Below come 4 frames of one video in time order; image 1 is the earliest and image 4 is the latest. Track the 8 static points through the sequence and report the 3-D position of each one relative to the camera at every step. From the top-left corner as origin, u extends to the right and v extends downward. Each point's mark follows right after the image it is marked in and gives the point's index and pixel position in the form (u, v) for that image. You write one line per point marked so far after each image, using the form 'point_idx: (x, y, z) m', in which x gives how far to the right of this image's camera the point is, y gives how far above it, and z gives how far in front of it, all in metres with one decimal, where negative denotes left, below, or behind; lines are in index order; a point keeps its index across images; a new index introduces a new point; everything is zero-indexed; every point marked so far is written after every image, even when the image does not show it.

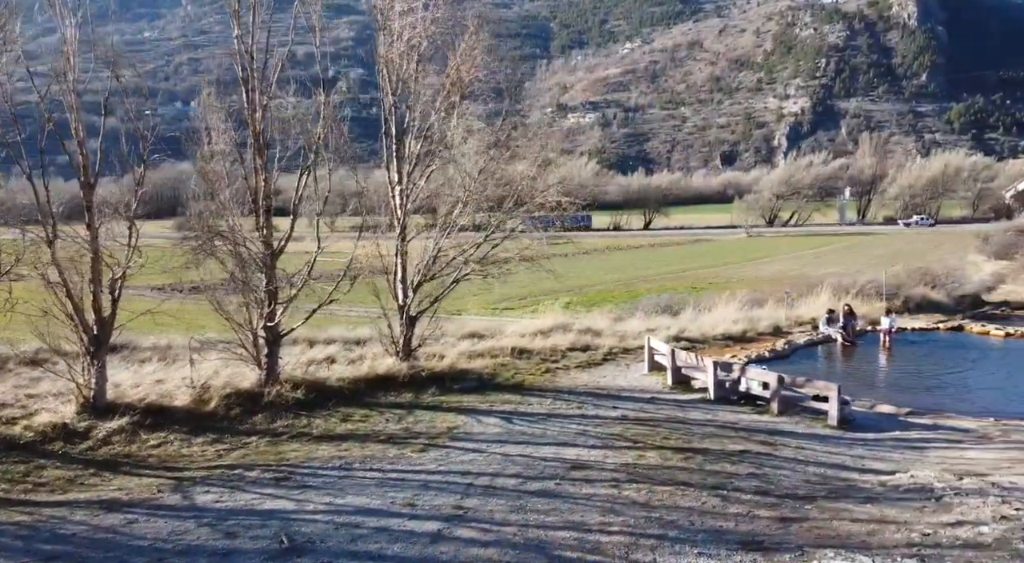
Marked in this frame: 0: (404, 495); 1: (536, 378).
0: (-1.3, -2.5, +10.3) m
1: (+0.3, -2.1, +18.9) m
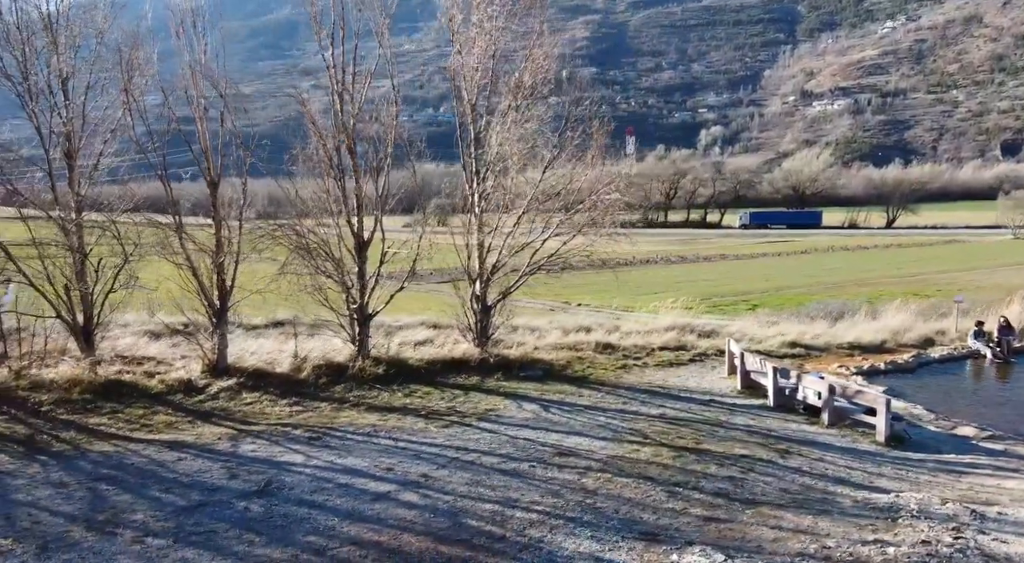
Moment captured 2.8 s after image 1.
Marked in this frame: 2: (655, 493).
0: (-1.7, -2.5, +11.9) m
1: (+2.1, -2.0, +19.7) m
2: (+1.8, -2.6, +10.7) m
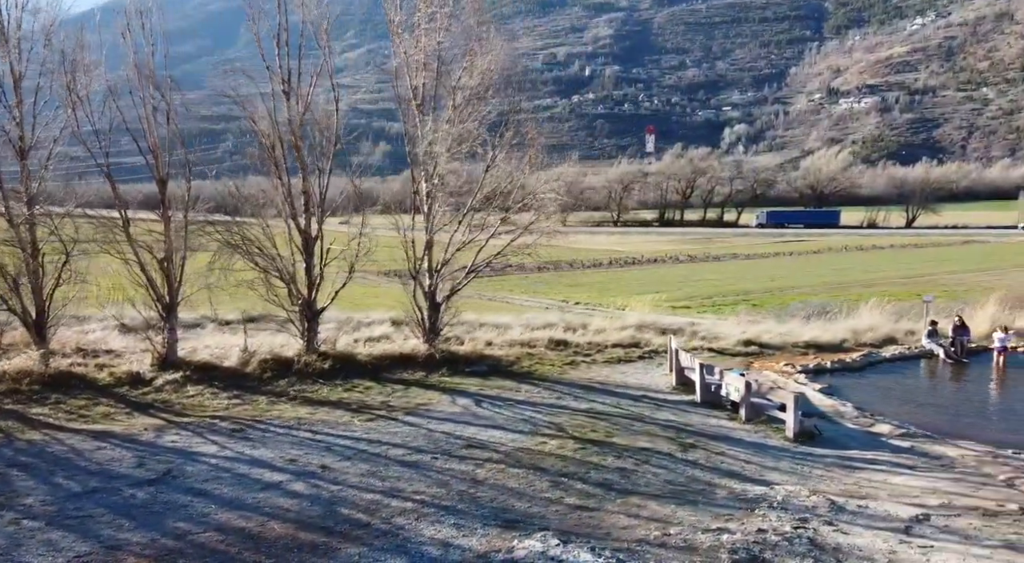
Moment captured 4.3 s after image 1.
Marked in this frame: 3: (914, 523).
0: (-3.1, -2.4, +12.3) m
1: (+0.9, -2.0, +20.0) m
2: (+0.3, -2.6, +11.0) m
3: (+4.2, -2.5, +9.2) m
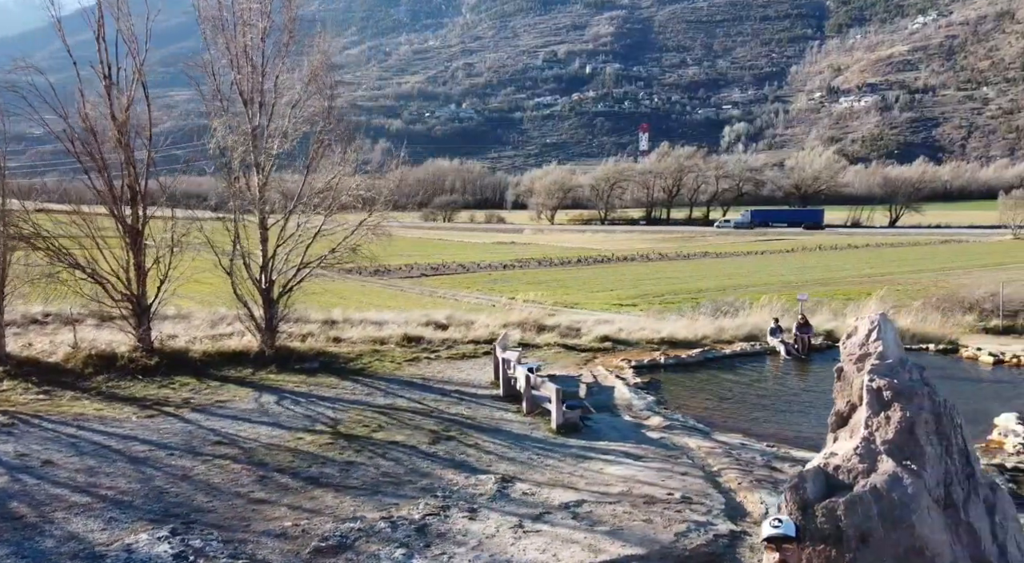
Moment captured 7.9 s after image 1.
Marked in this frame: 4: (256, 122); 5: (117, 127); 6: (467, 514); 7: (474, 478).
0: (-6.8, -2.3, +12.5) m
1: (-2.9, -1.9, +20.2) m
2: (-3.4, -2.5, +11.2) m
3: (+0.5, -2.5, +9.4) m
4: (-5.4, +3.3, +18.5) m
5: (-8.0, +3.0, +17.7) m
6: (-0.4, -2.5, +9.2) m
7: (-0.4, -2.6, +11.3) m
